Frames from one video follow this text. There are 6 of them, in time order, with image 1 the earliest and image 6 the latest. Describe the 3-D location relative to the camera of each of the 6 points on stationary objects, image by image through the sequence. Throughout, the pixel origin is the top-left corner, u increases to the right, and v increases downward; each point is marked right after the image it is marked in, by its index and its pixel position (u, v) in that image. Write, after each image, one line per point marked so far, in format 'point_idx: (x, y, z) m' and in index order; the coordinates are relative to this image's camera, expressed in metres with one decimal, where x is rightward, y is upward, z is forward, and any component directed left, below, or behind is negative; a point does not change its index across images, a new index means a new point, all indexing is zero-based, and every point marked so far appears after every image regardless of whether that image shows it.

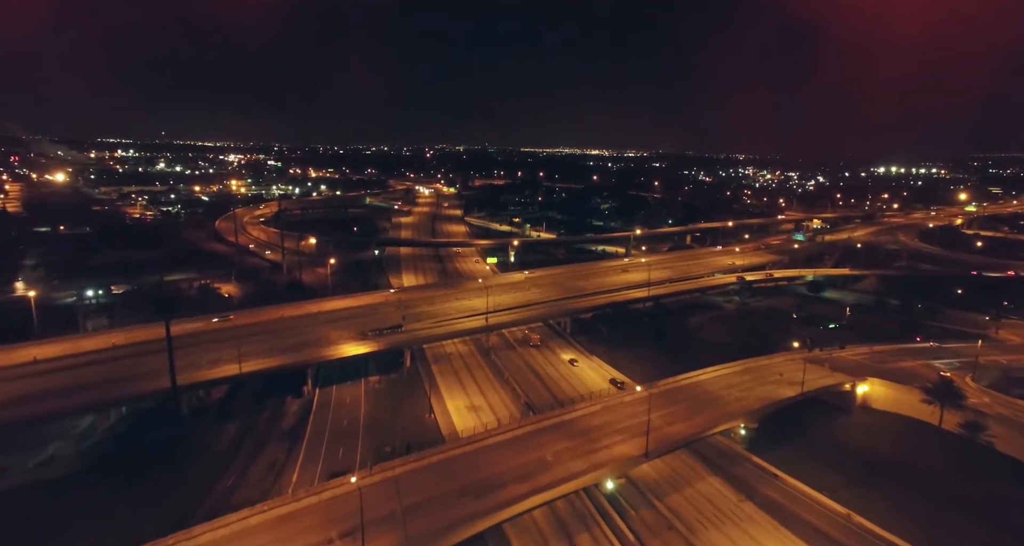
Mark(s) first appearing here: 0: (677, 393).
0: (+6.4, -4.7, +17.4) m
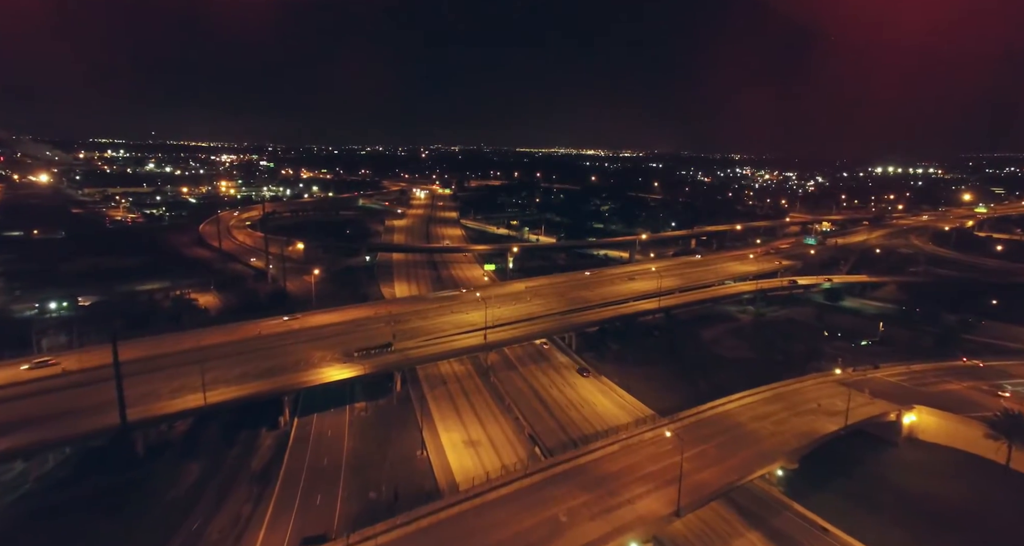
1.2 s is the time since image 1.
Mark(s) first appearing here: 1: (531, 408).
0: (+6.6, -5.3, +15.3) m
1: (+0.8, -5.8, +19.0) m
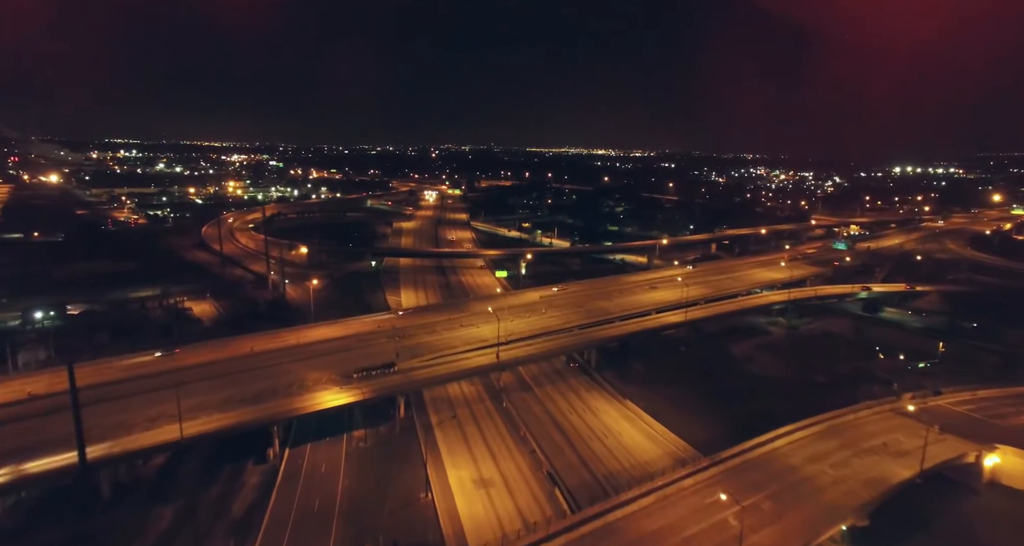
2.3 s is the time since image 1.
0: (+7.1, -5.8, +13.1) m
1: (+1.4, -6.3, +16.9) m
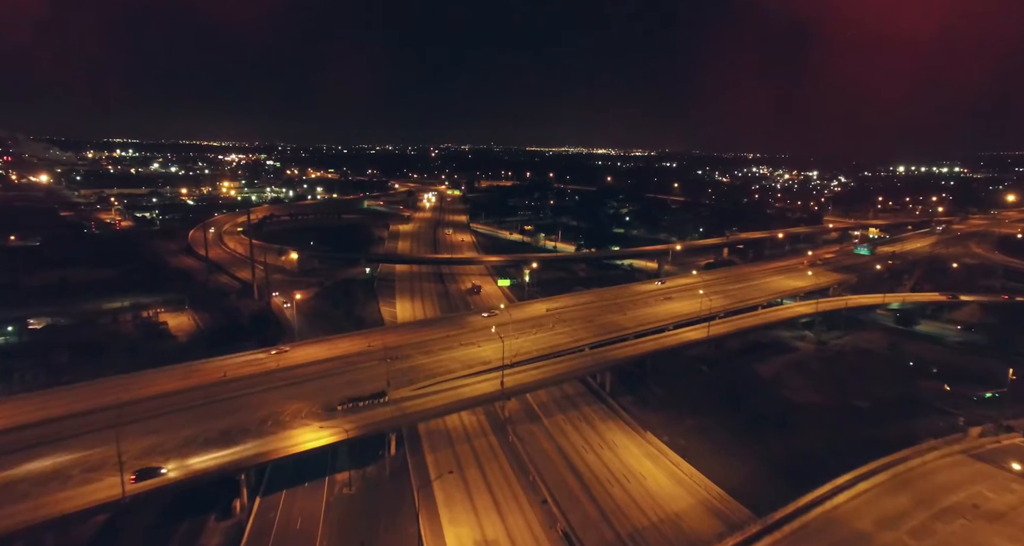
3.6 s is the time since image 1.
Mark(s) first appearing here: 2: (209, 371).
0: (+7.4, -6.5, +10.8) m
1: (+1.7, -6.9, +14.6) m
2: (-12.4, -4.0, +18.3) m
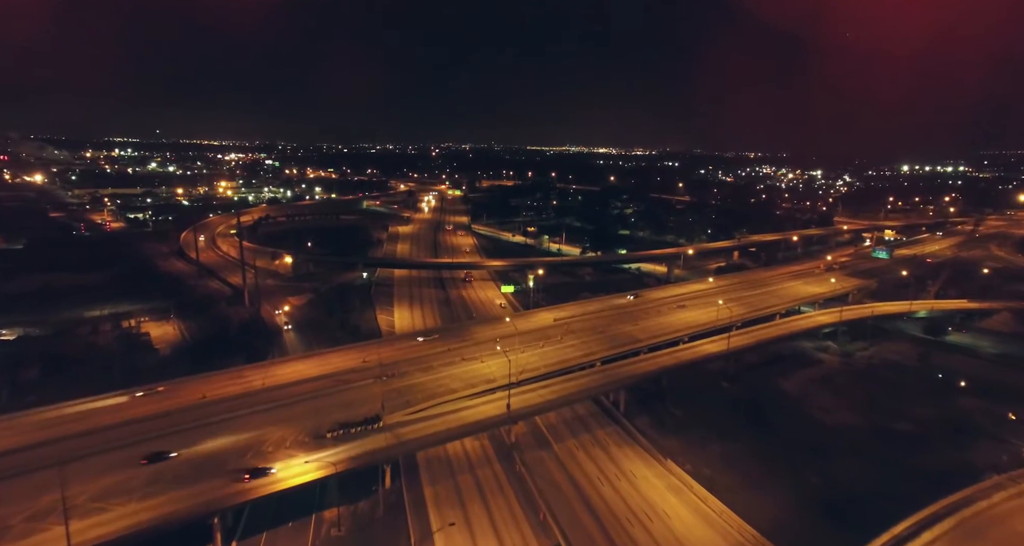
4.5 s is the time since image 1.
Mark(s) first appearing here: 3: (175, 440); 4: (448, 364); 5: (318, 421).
0: (+7.6, -6.9, +9.2) m
1: (+1.9, -7.4, +13.0) m
2: (-12.1, -4.4, +16.7) m
3: (-10.5, -5.2, +13.7) m
4: (-2.8, -4.0, +19.5) m
5: (-6.7, -5.1, +15.3) m
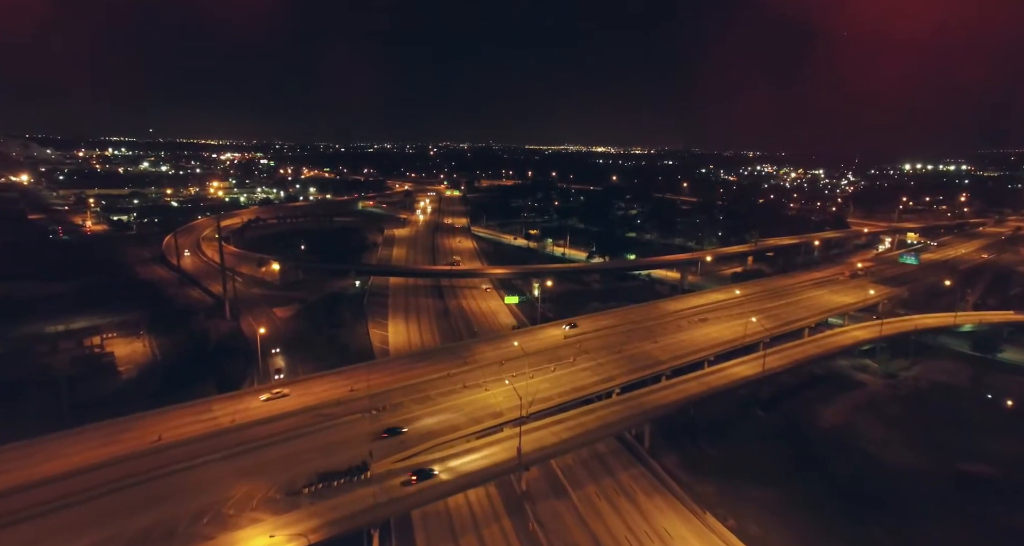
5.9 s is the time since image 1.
0: (+8.0, -7.5, +6.8) m
1: (+2.3, -8.0, +10.6) m
2: (-11.8, -5.1, +14.2) m
3: (-10.1, -5.8, +11.3) m
4: (-2.5, -4.6, +17.0) m
5: (-6.3, -5.7, +12.8) m
